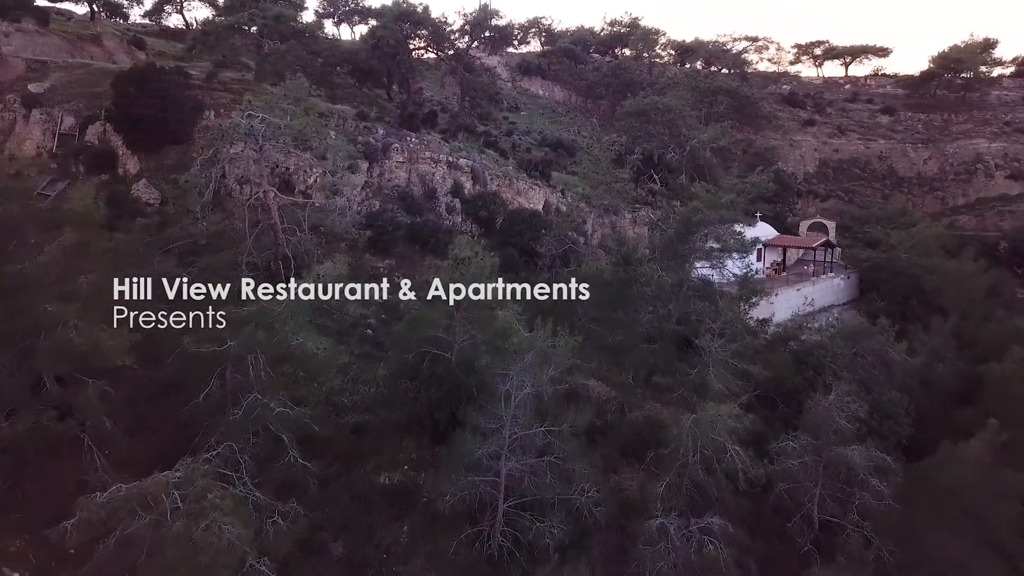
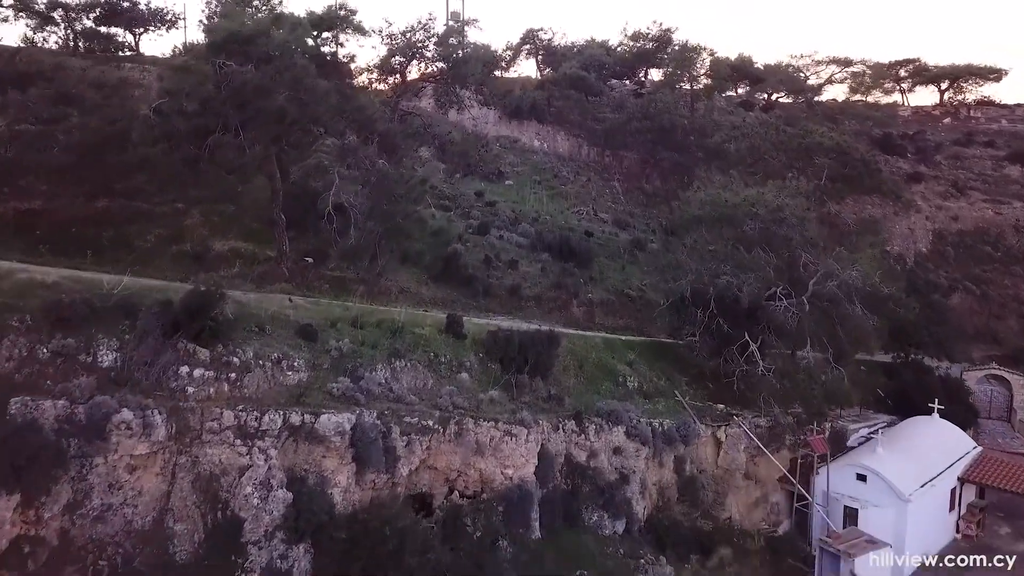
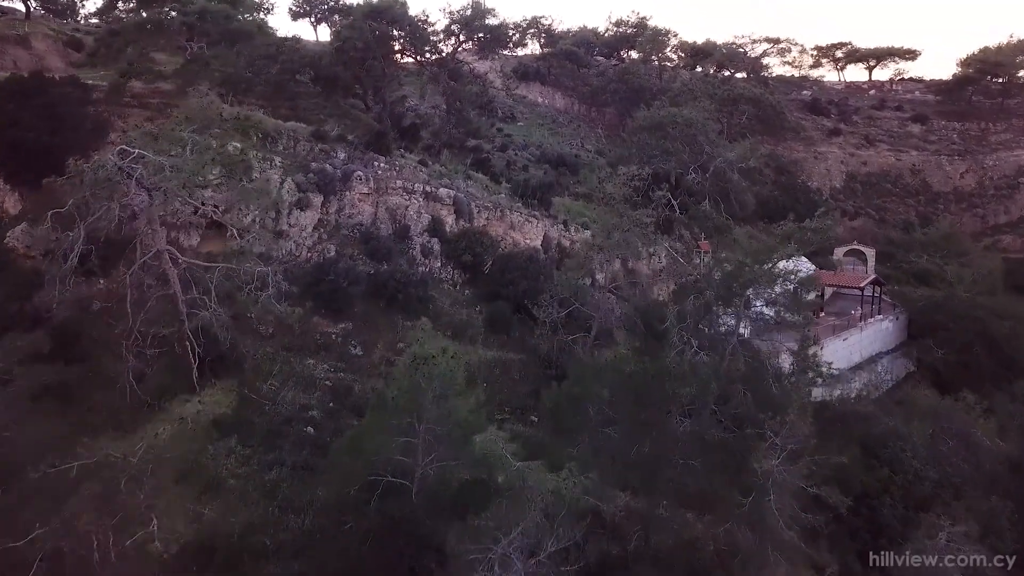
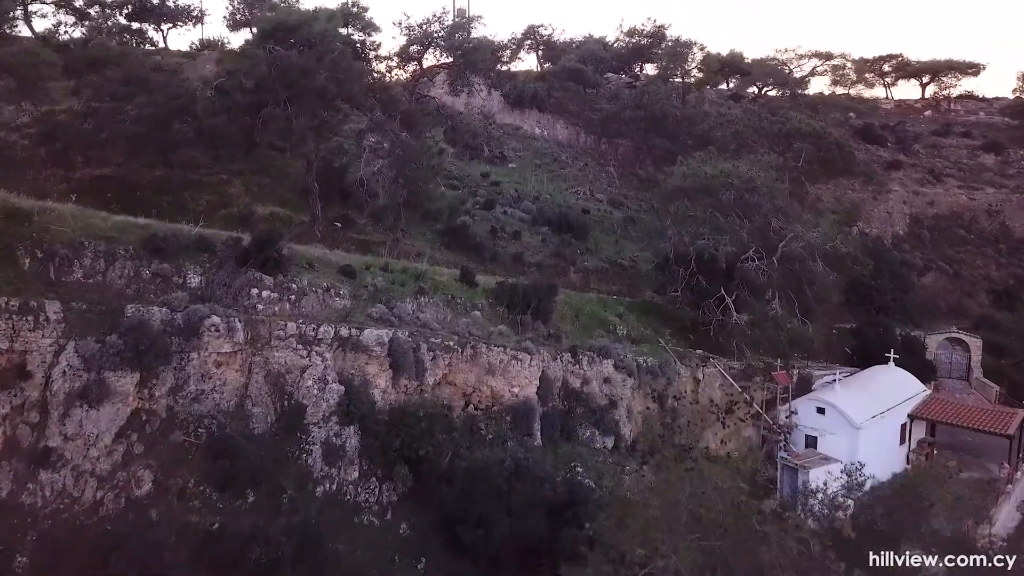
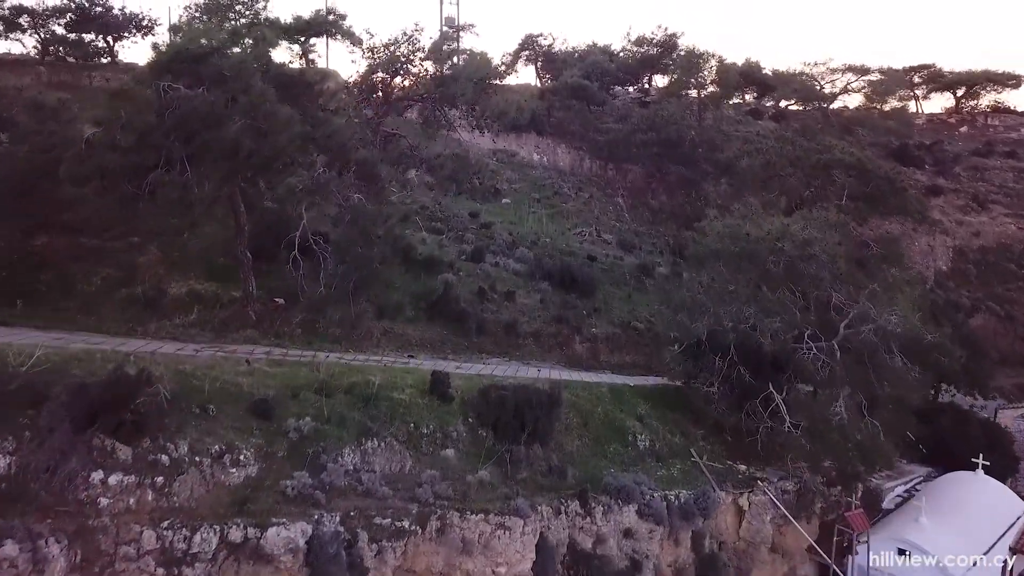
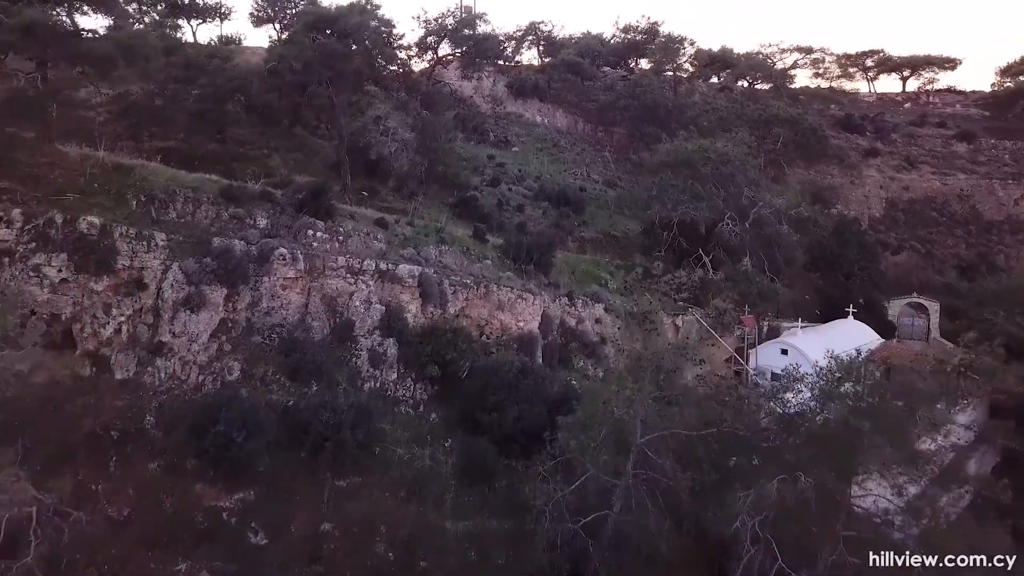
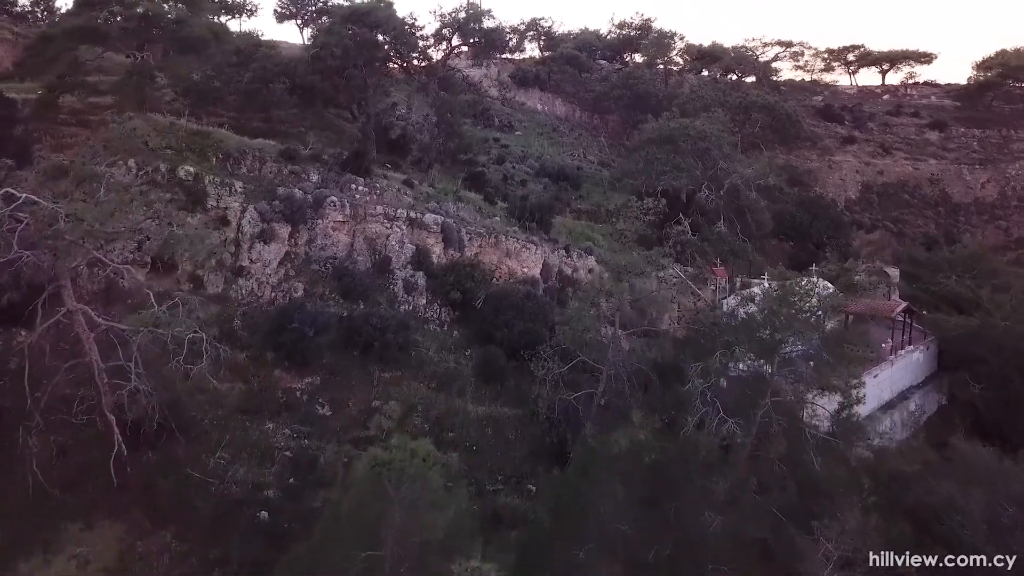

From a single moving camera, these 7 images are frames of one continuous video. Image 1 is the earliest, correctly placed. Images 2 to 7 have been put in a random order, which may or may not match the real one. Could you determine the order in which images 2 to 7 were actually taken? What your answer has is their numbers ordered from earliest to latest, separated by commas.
3, 7, 6, 4, 2, 5
